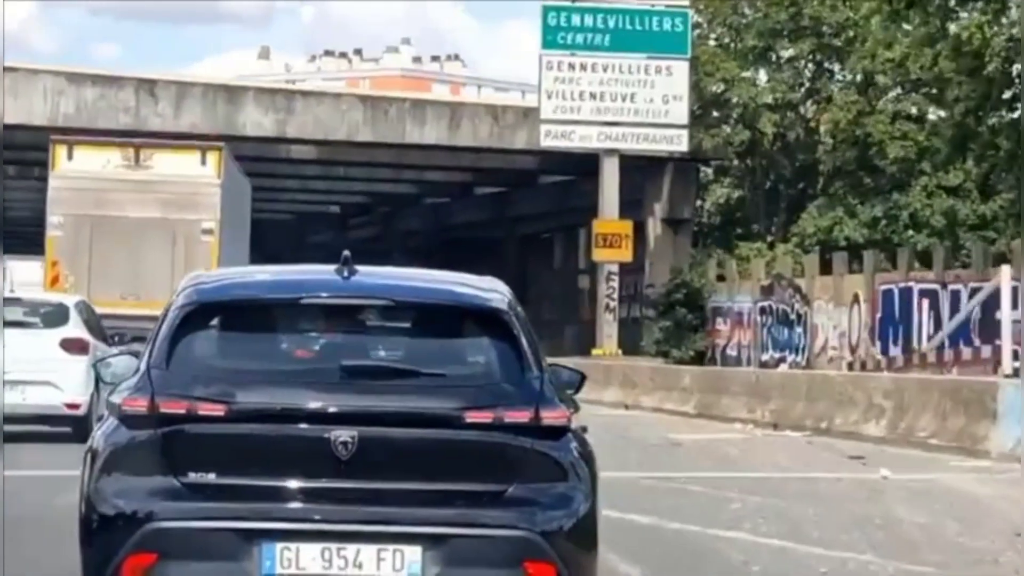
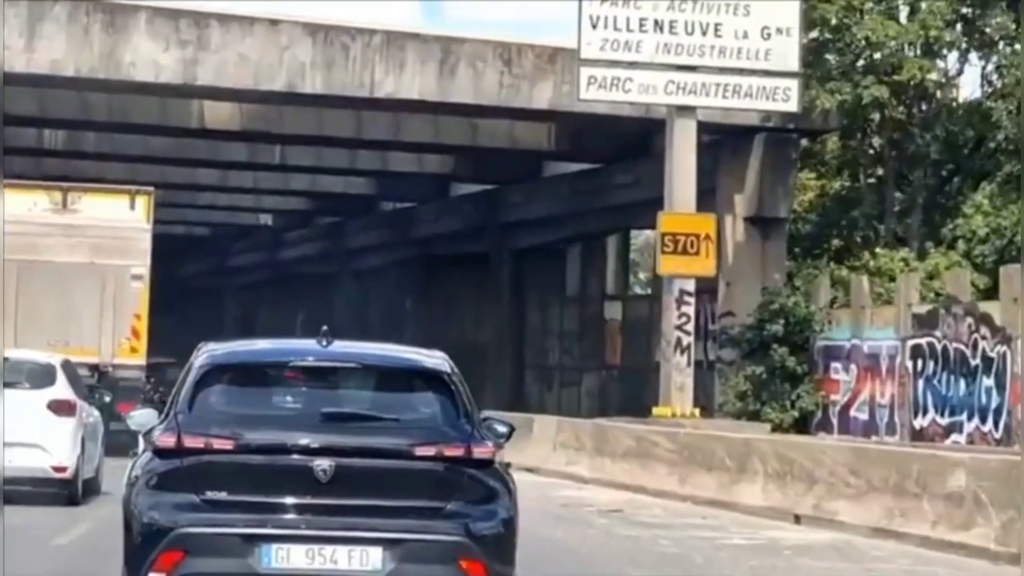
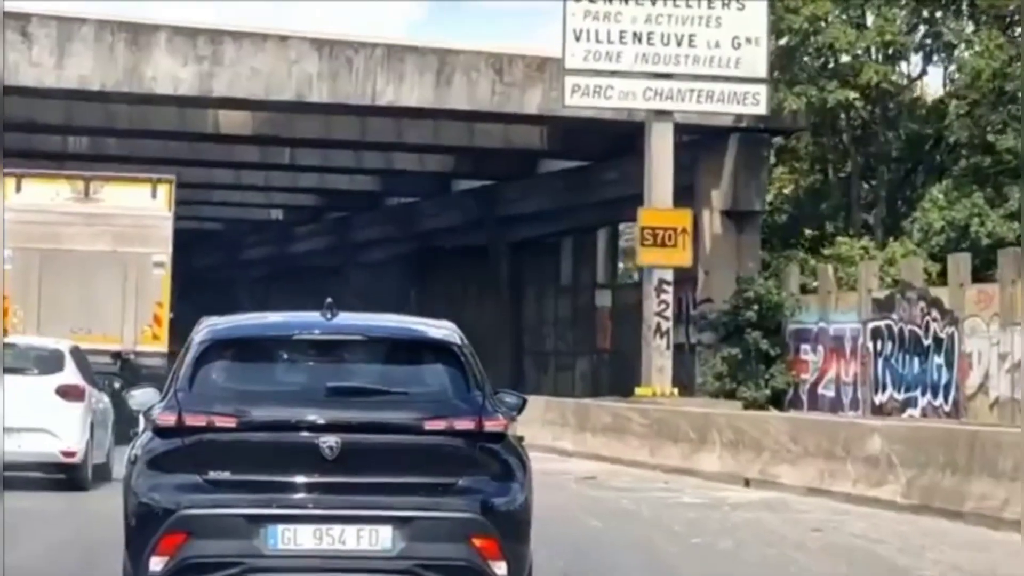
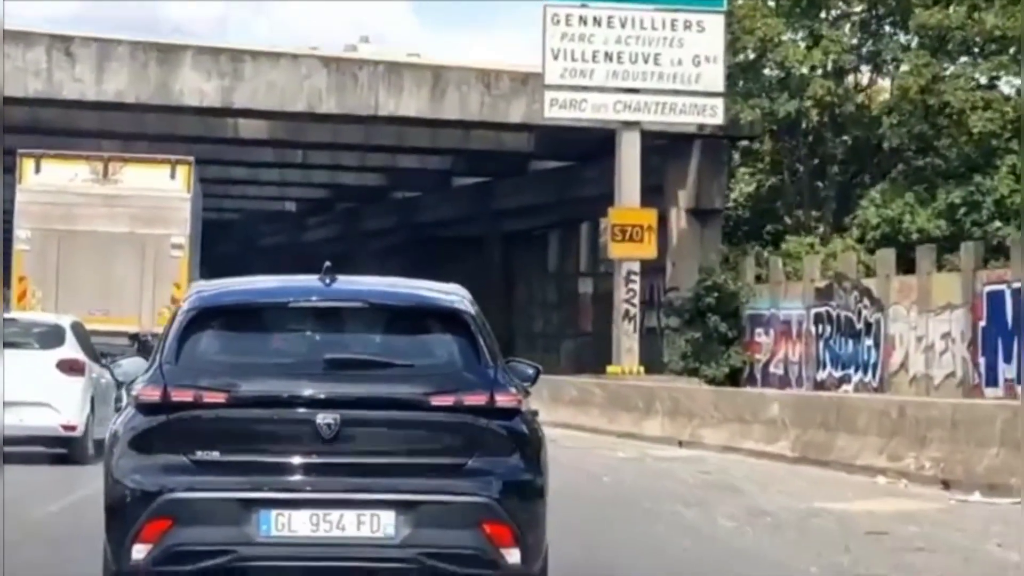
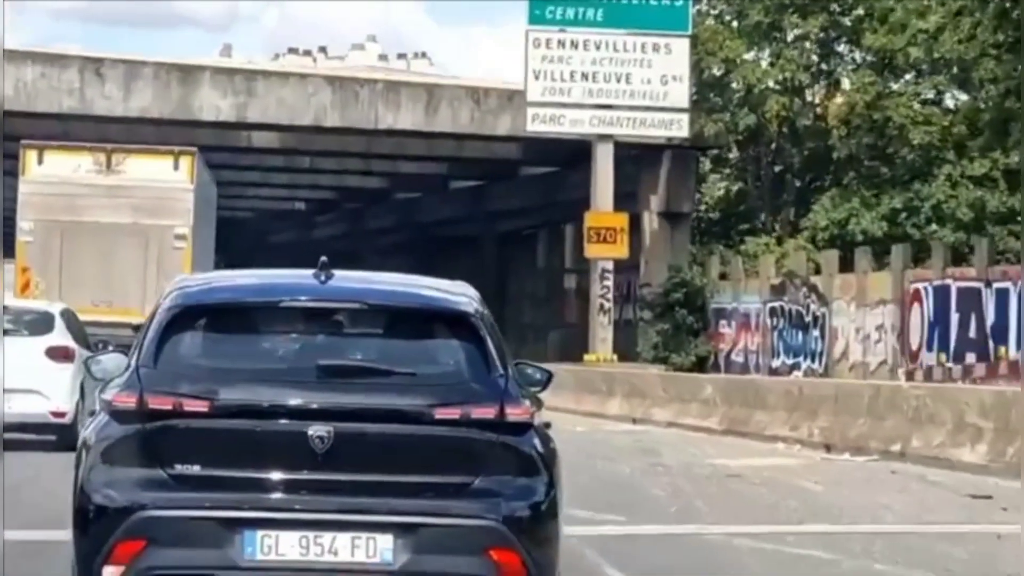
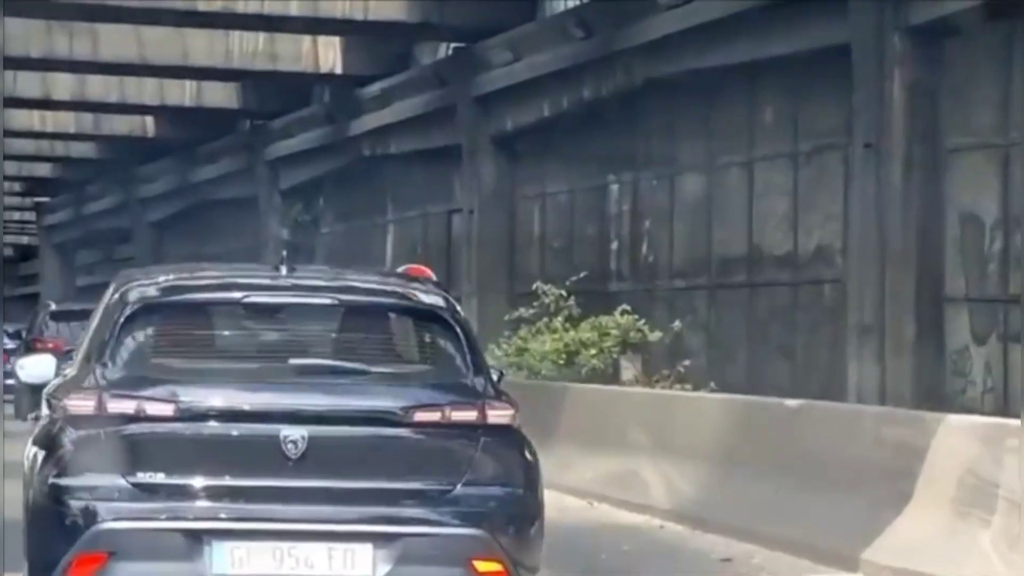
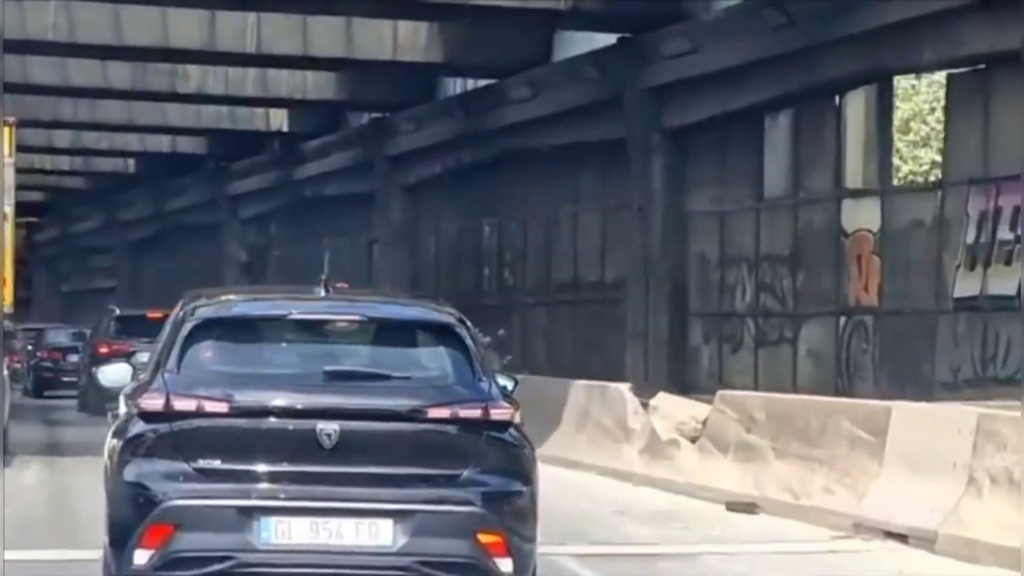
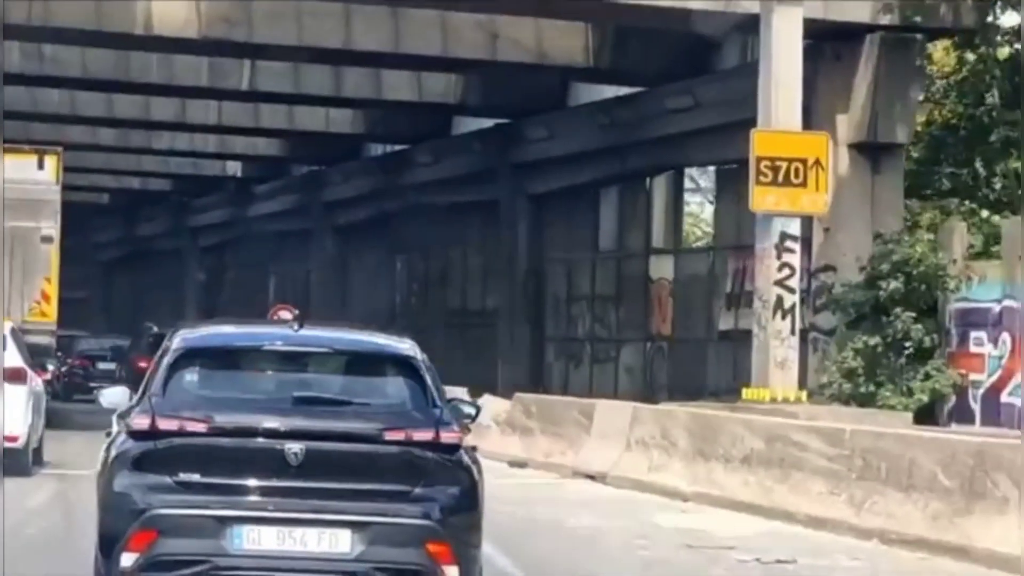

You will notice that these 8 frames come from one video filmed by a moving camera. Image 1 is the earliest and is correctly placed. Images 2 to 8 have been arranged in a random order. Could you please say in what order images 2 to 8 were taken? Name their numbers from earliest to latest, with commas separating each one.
5, 4, 3, 2, 8, 7, 6
